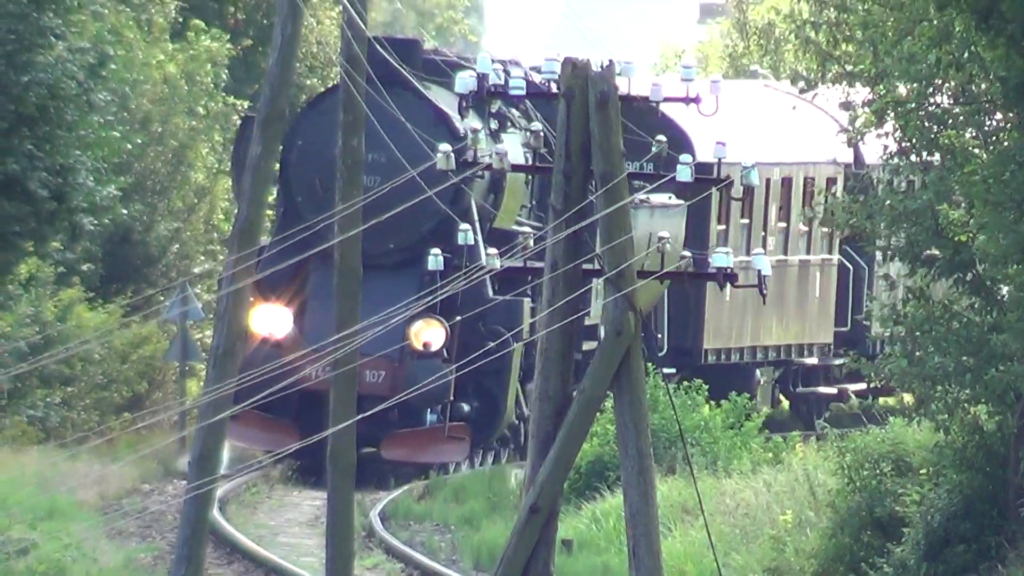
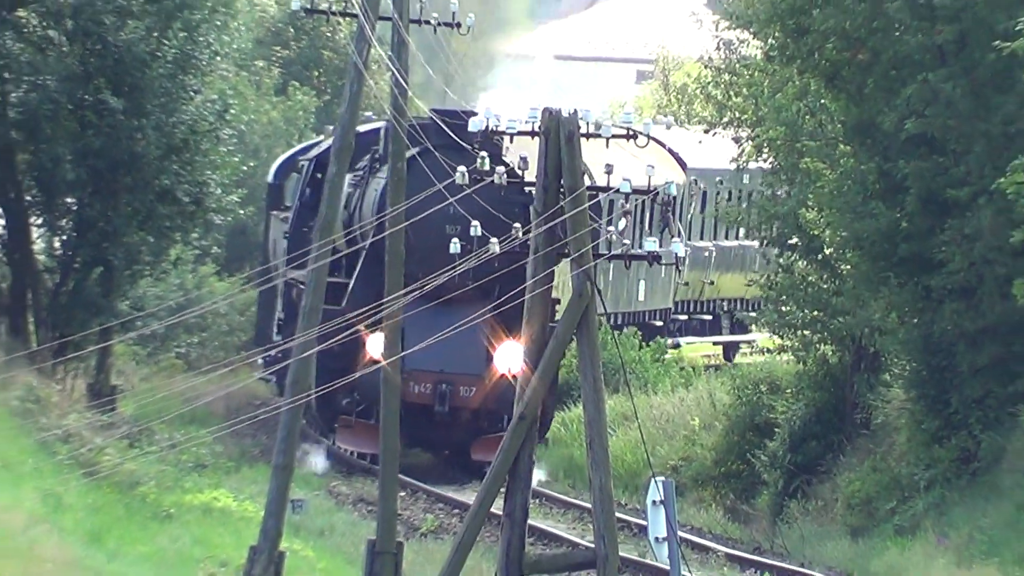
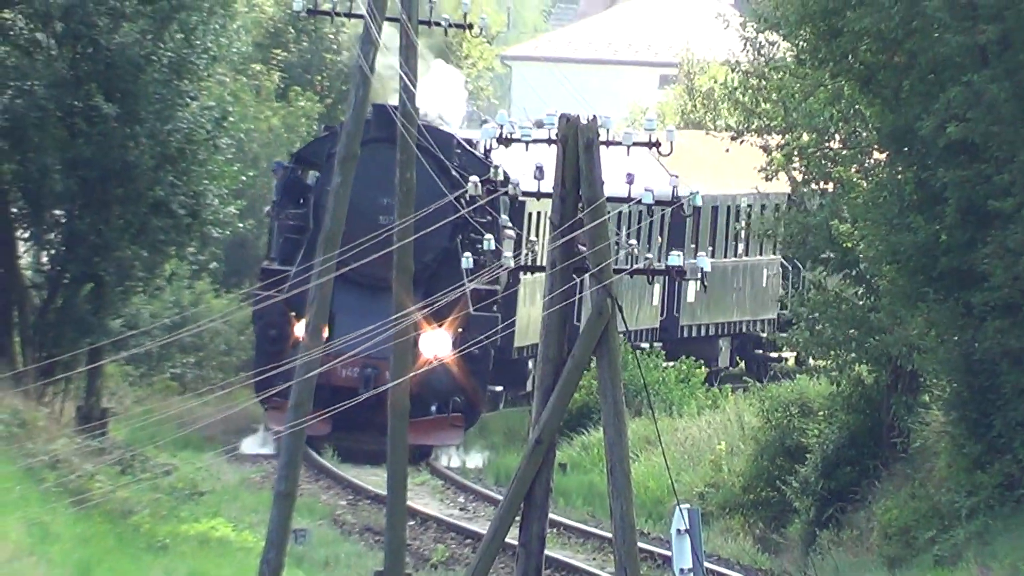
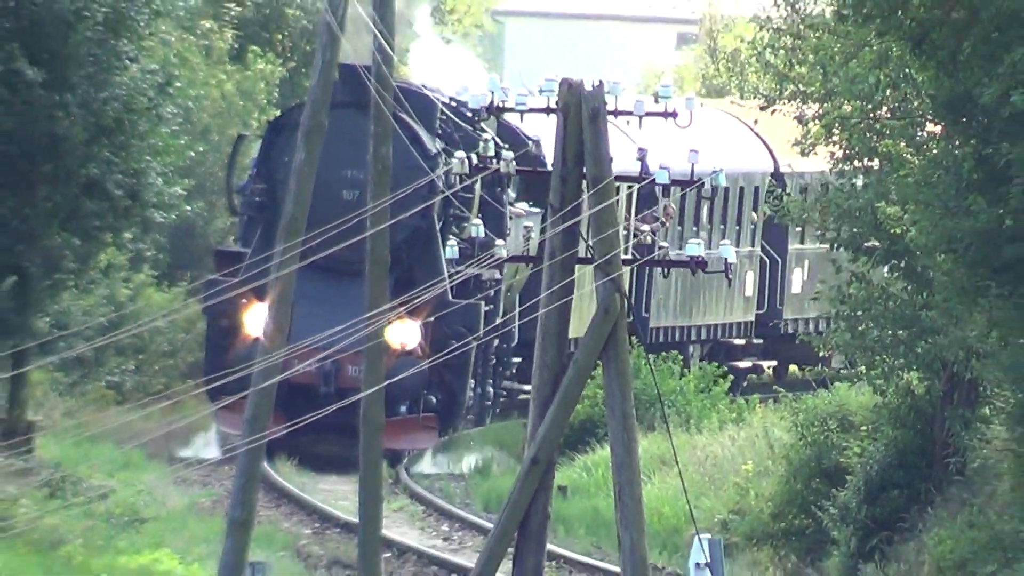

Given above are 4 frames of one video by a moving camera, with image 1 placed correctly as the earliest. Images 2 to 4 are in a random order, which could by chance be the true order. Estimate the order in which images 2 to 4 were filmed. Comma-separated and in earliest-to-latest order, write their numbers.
4, 3, 2
